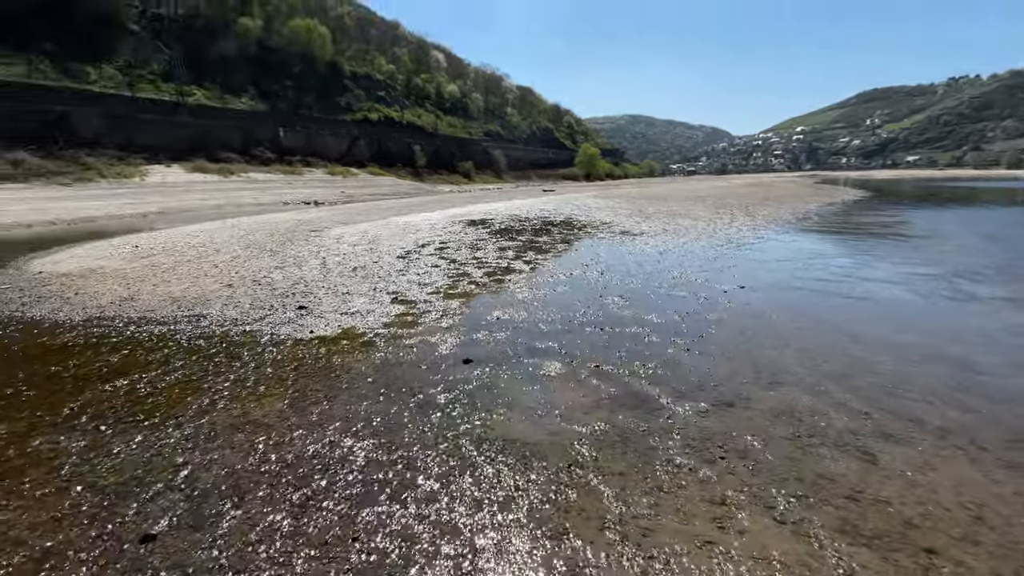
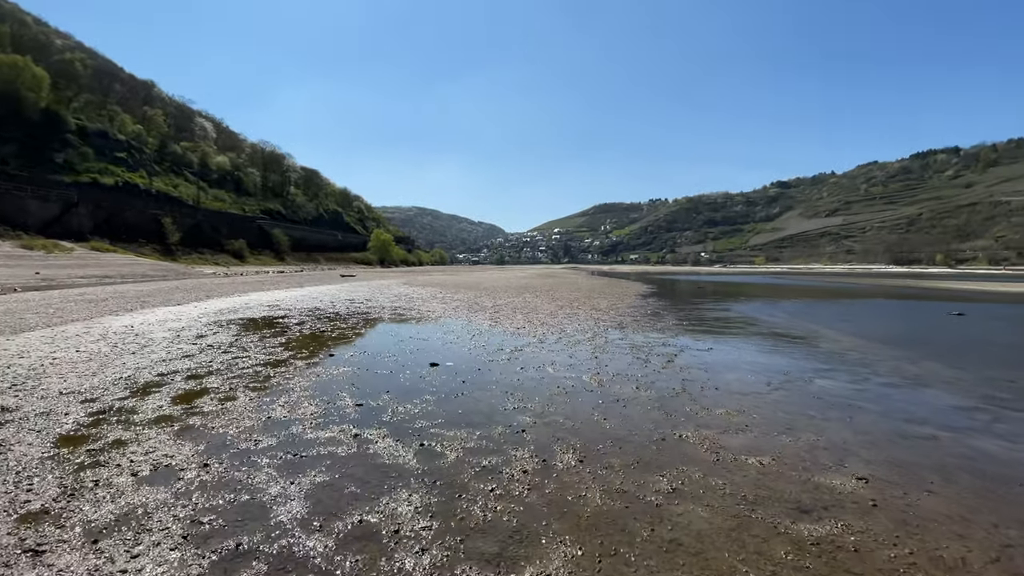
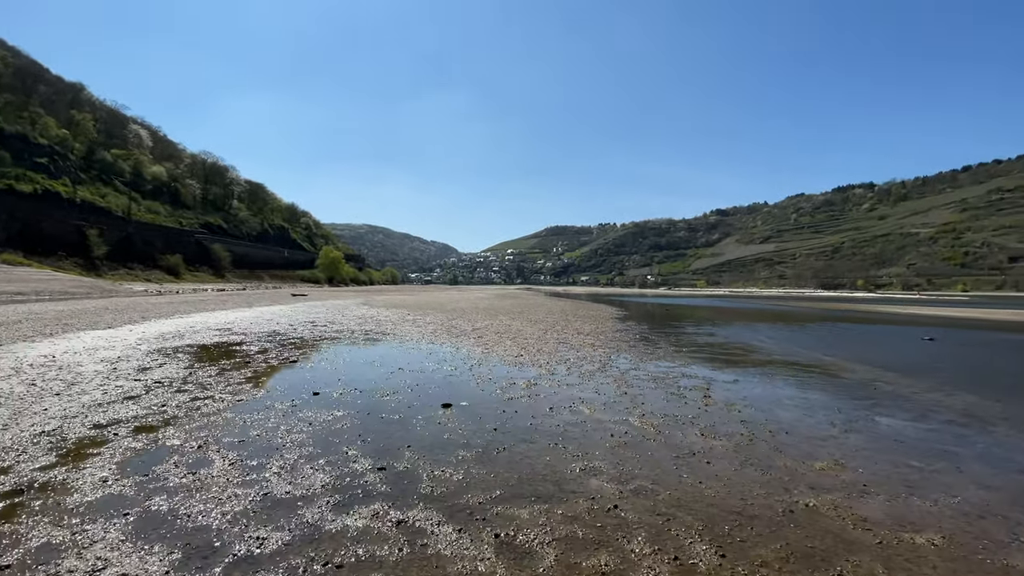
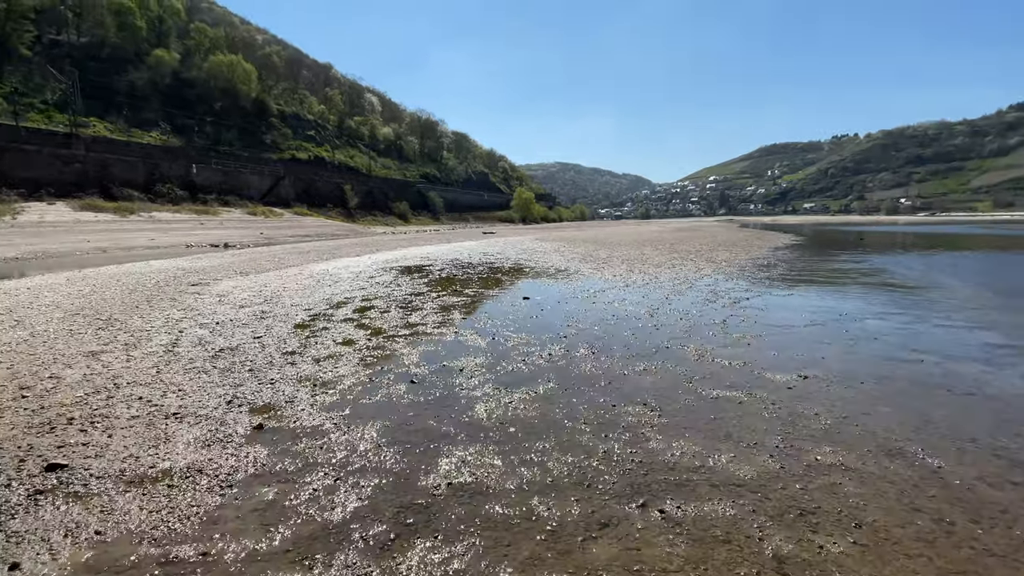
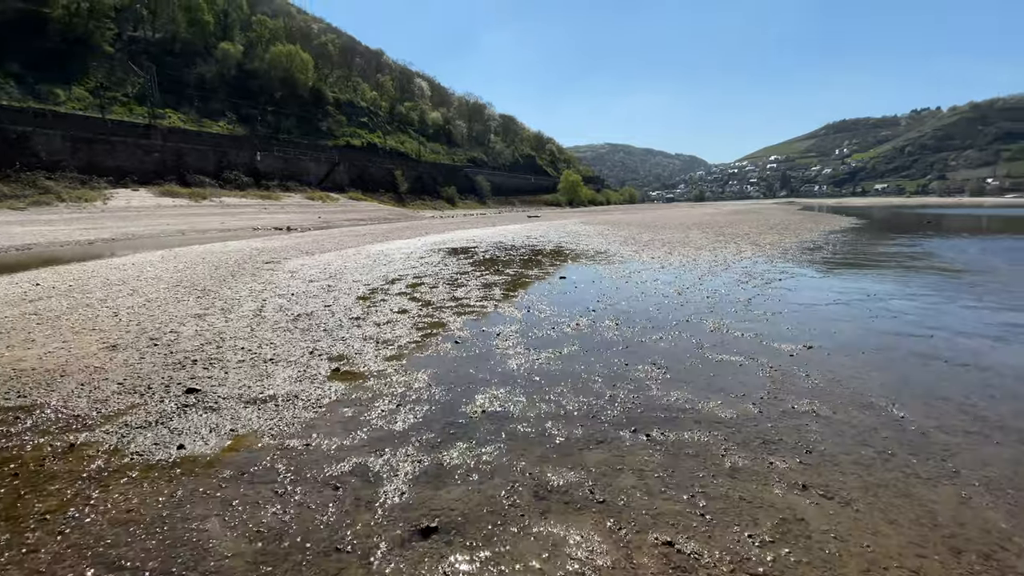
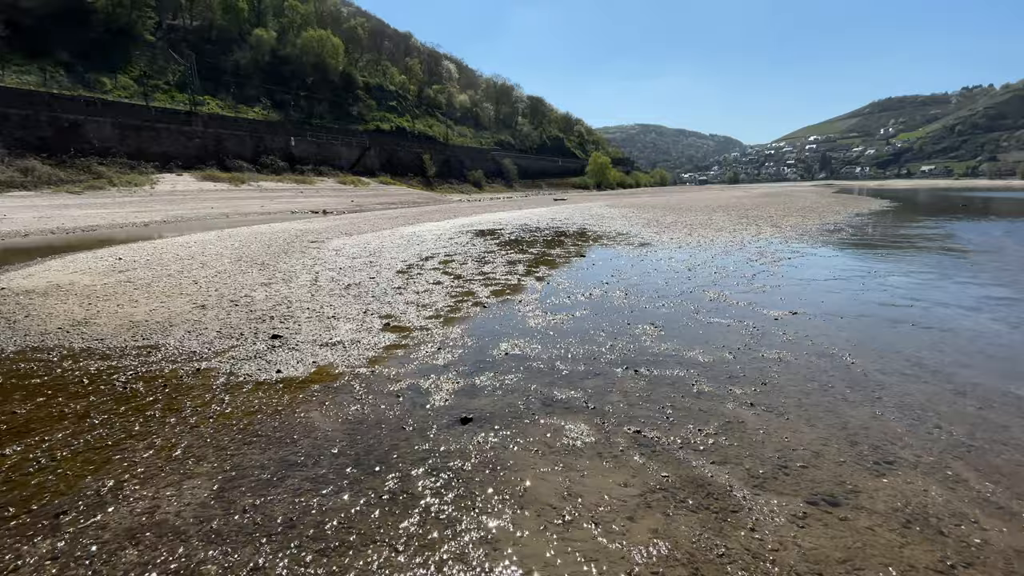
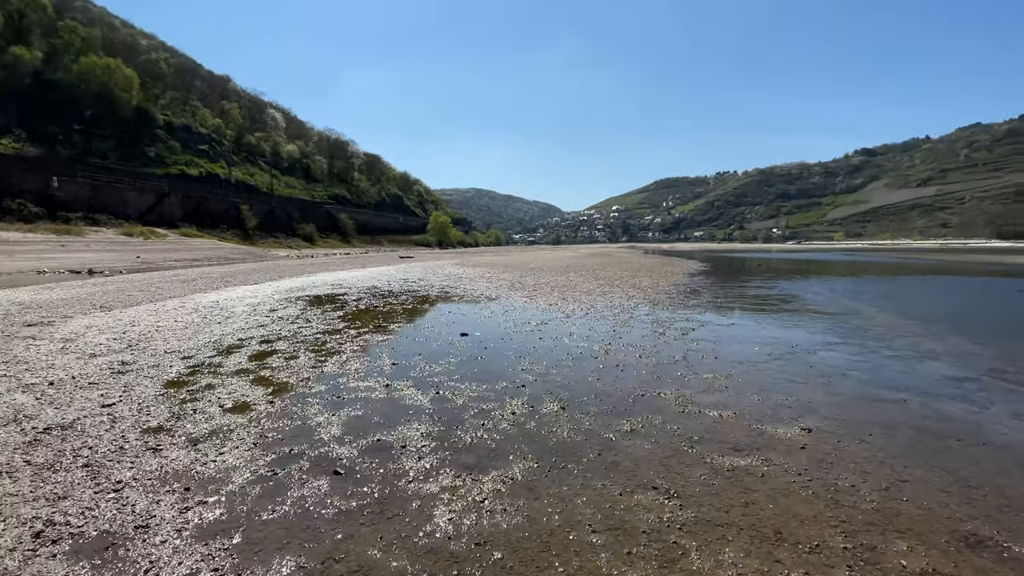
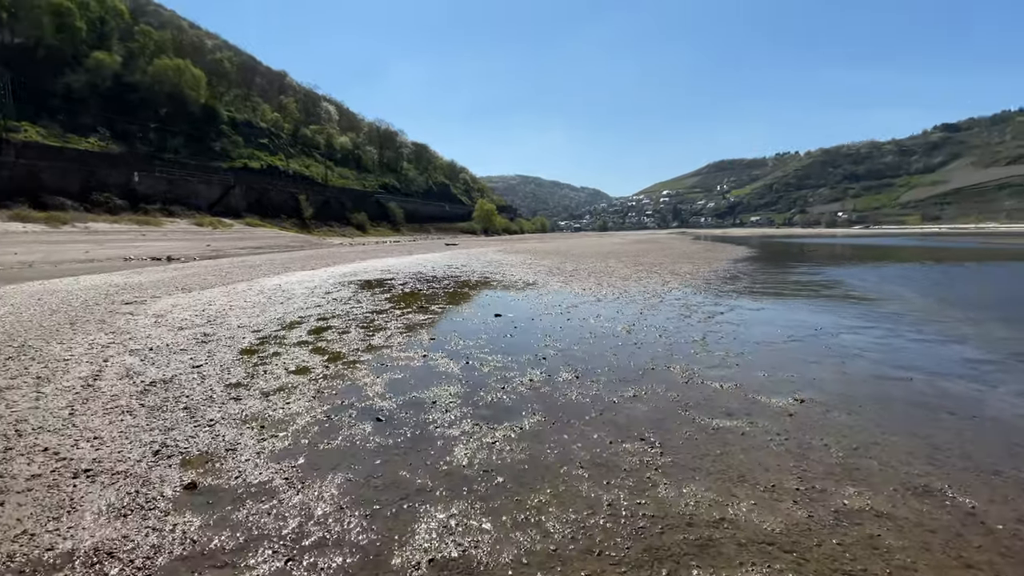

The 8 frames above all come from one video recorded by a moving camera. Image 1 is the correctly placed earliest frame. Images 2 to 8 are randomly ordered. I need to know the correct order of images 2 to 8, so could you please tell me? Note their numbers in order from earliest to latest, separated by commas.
6, 5, 4, 8, 7, 2, 3
